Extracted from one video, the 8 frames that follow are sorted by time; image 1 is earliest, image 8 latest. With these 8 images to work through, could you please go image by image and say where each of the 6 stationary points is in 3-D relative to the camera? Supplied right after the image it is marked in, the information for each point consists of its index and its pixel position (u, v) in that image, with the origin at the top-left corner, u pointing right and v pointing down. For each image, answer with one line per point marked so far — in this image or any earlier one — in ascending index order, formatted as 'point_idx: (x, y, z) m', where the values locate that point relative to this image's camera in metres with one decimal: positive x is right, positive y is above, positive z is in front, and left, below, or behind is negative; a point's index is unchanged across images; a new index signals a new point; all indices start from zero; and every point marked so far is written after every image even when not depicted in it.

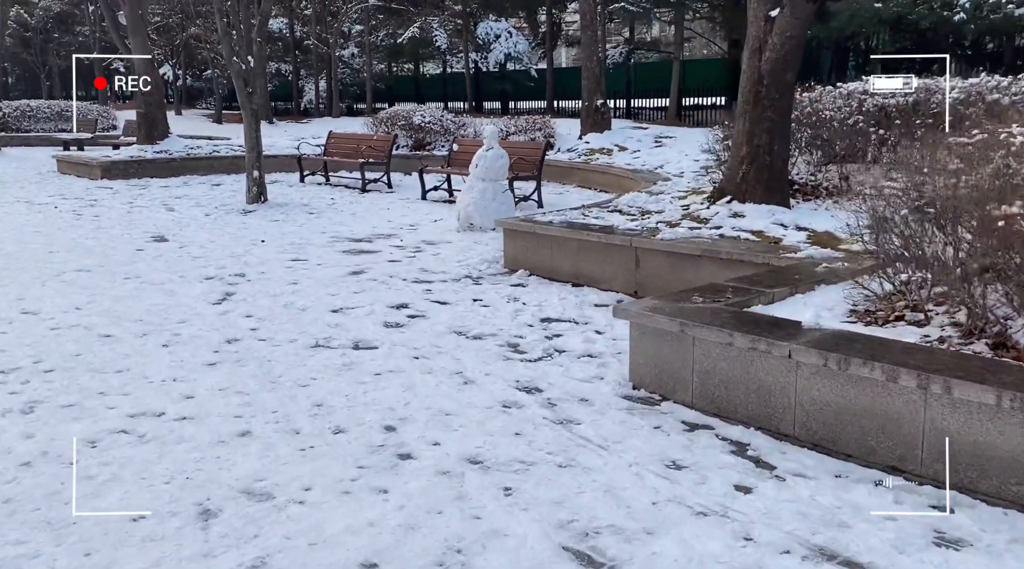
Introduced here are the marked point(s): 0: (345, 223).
0: (-2.0, +0.7, +11.7) m
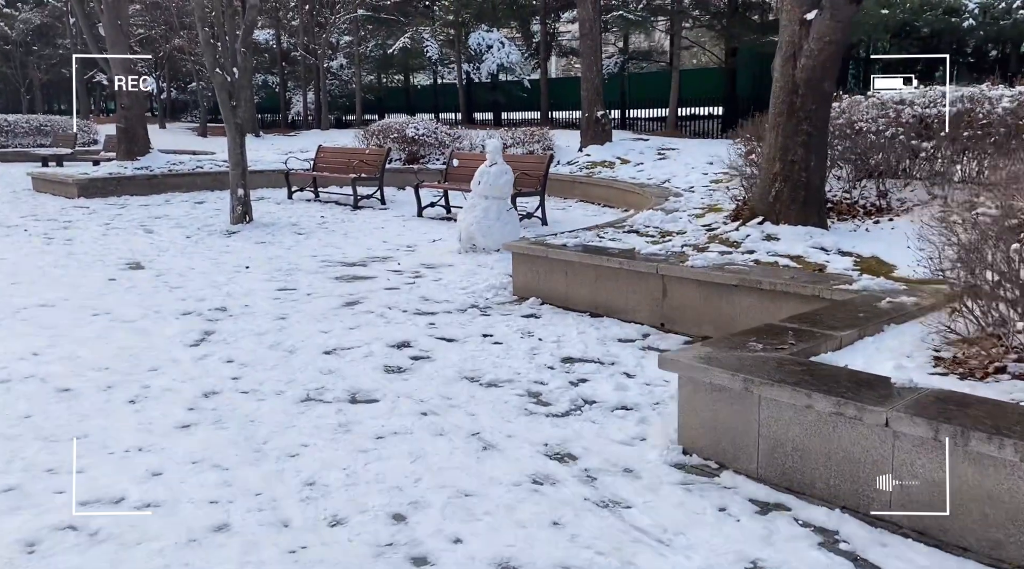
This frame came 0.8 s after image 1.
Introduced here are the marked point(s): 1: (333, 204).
0: (-1.9, +0.4, +10.9) m
1: (-2.7, +1.2, +15.0) m
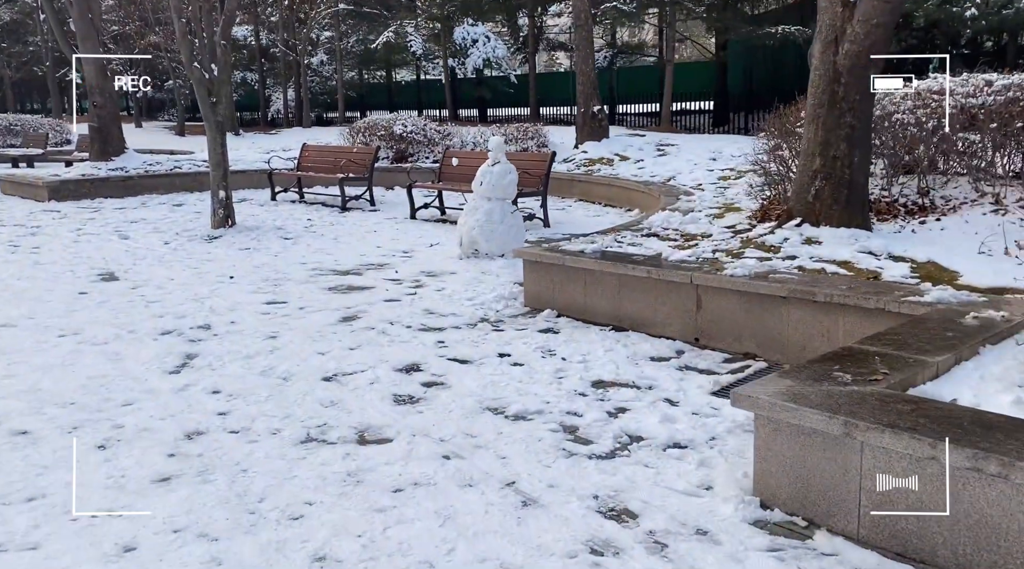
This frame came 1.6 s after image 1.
0: (-1.9, +0.3, +10.1) m
1: (-2.7, +1.1, +14.2) m
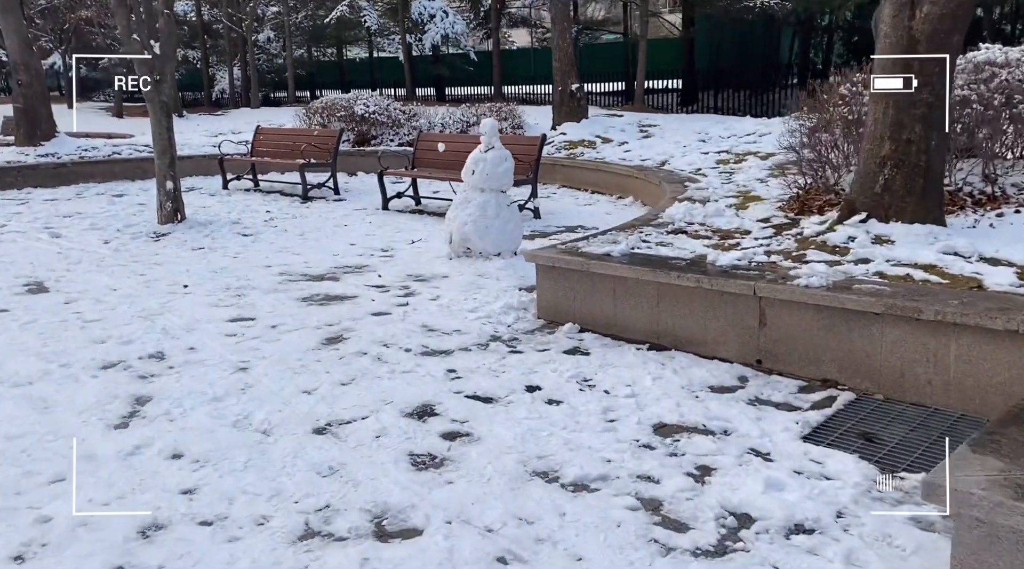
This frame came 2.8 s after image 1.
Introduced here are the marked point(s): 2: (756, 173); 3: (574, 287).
0: (-1.9, +0.3, +8.8) m
1: (-3.0, +1.2, +12.9) m
2: (+2.7, +1.2, +10.8) m
3: (+0.4, 0.0, +6.3) m
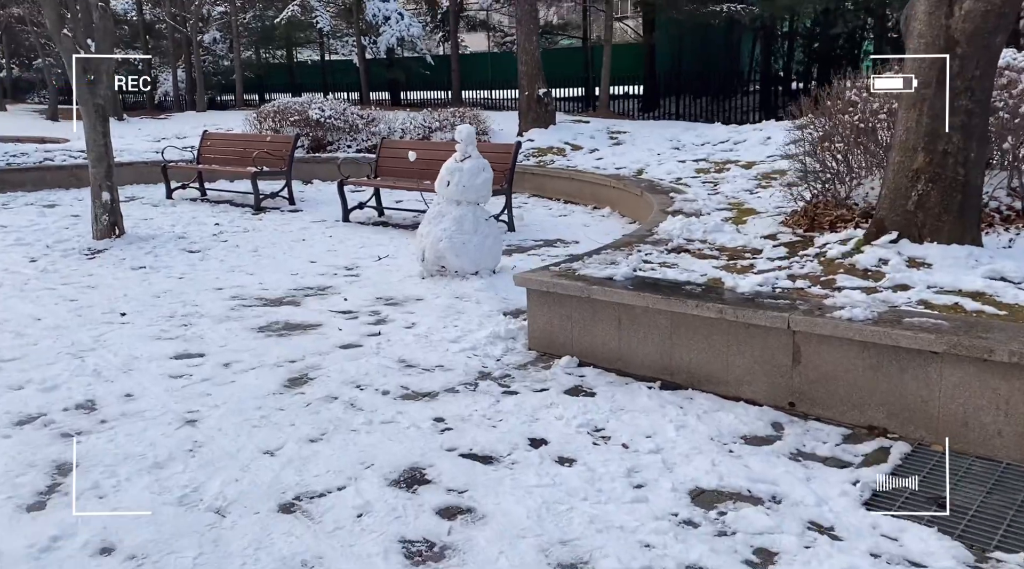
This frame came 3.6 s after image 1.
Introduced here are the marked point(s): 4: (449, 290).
0: (-2.1, +0.1, +7.9) m
1: (-3.4, +0.9, +11.9) m
2: (+2.4, +1.0, +10.1) m
3: (+0.4, -0.2, +5.6) m
4: (-0.5, 0.0, +7.5) m
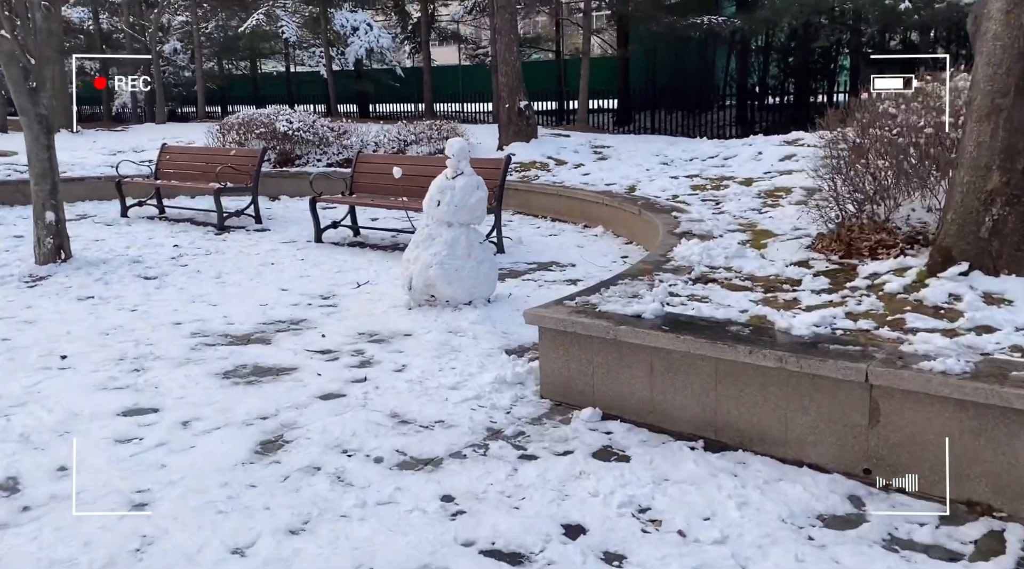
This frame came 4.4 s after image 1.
0: (-2.1, -0.1, +7.0) m
1: (-3.6, +0.7, +11.0) m
2: (+2.2, +0.8, +9.4) m
3: (+0.4, -0.4, +4.8) m
4: (-0.5, -0.3, +6.7) m
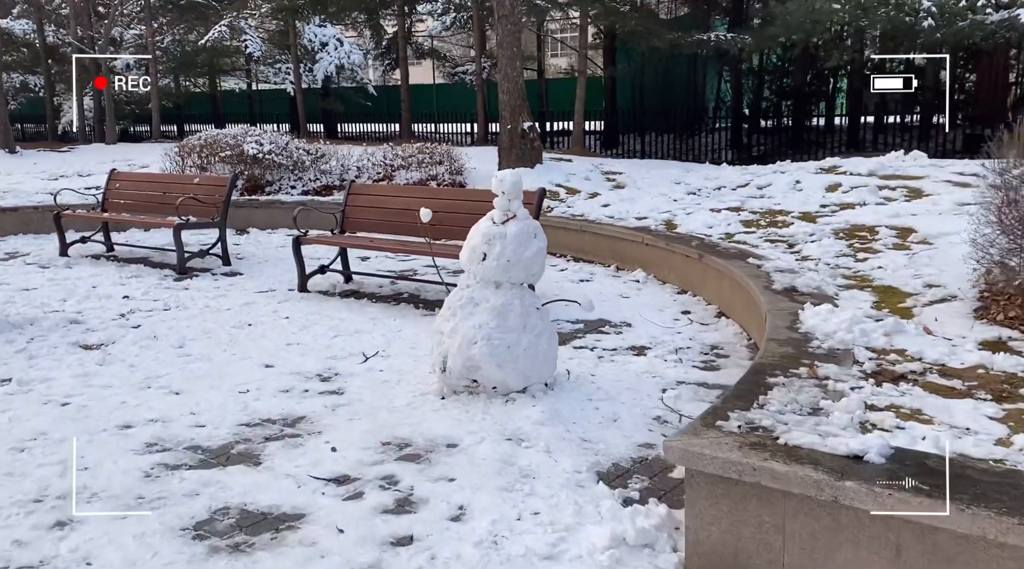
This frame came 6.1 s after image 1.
0: (-1.8, -0.6, +5.2) m
1: (-3.4, +0.2, +9.1) m
2: (+2.5, +0.3, +7.7) m
3: (+0.9, -0.8, +3.0) m
4: (-0.1, -0.7, +4.8) m
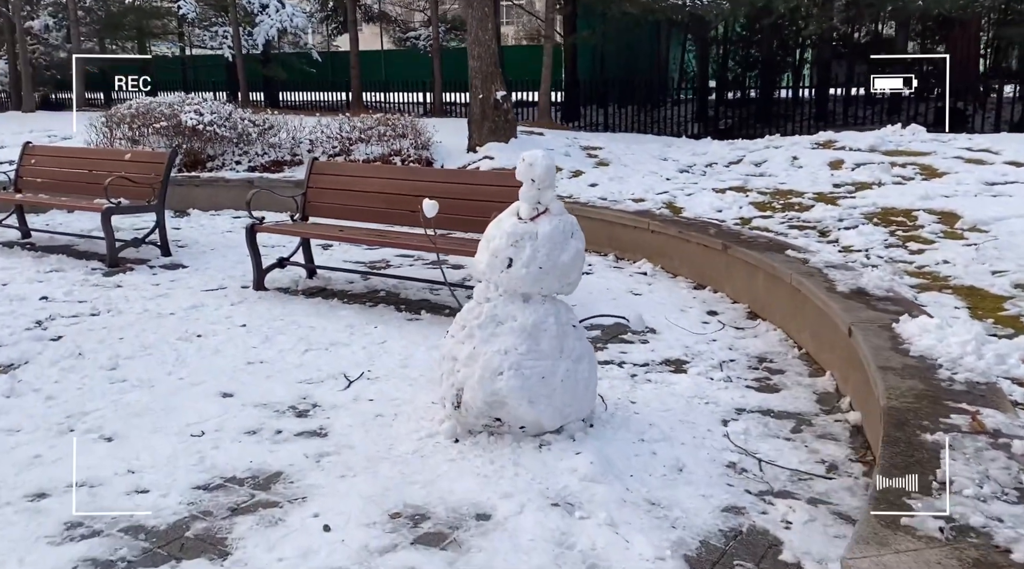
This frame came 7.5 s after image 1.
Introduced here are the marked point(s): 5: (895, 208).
0: (-1.6, -0.6, +4.0) m
1: (-3.5, +0.2, +7.7) m
2: (+2.5, +0.3, +6.7) m
3: (+1.1, -0.9, +2.0) m
4: (+0.1, -0.7, +3.7) m
5: (+3.0, +0.6, +7.8) m
